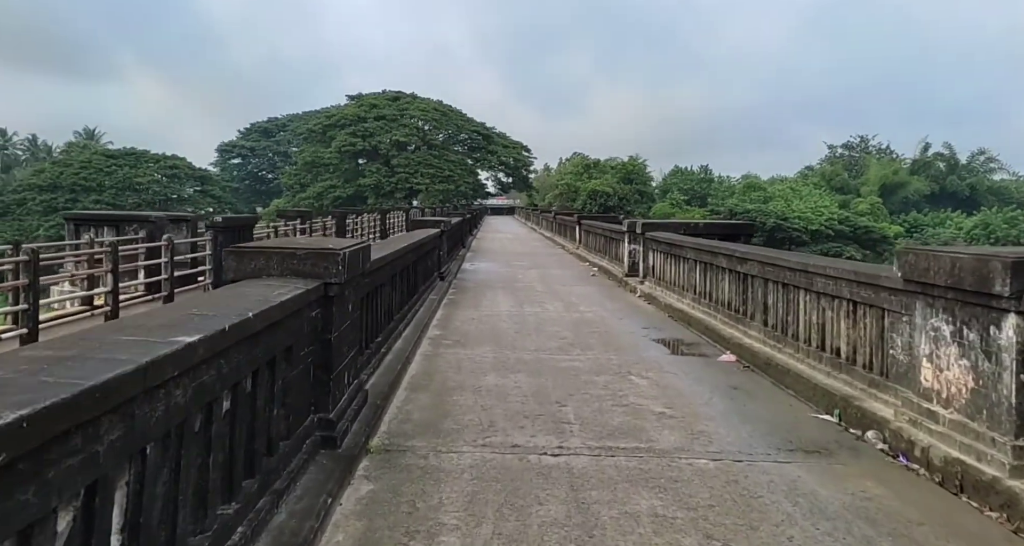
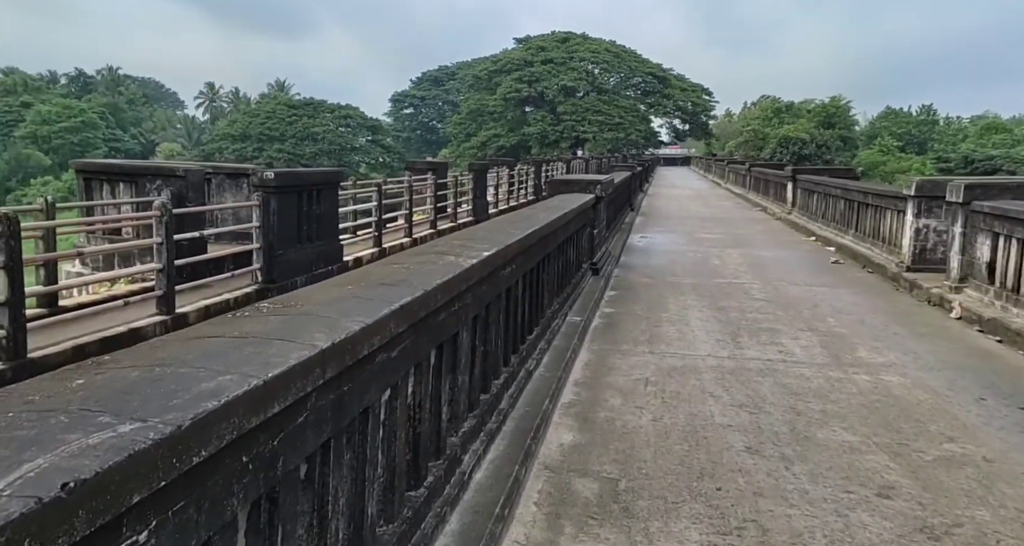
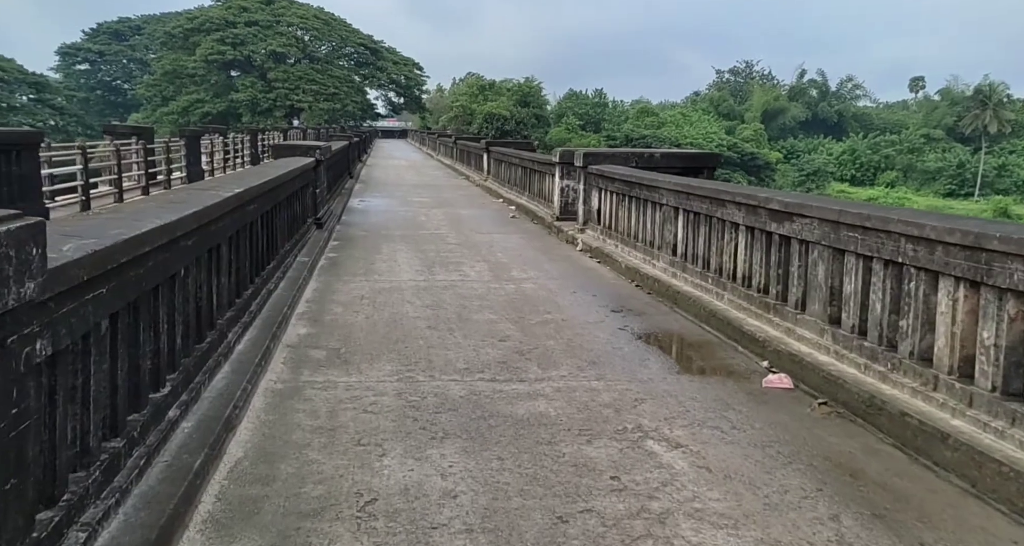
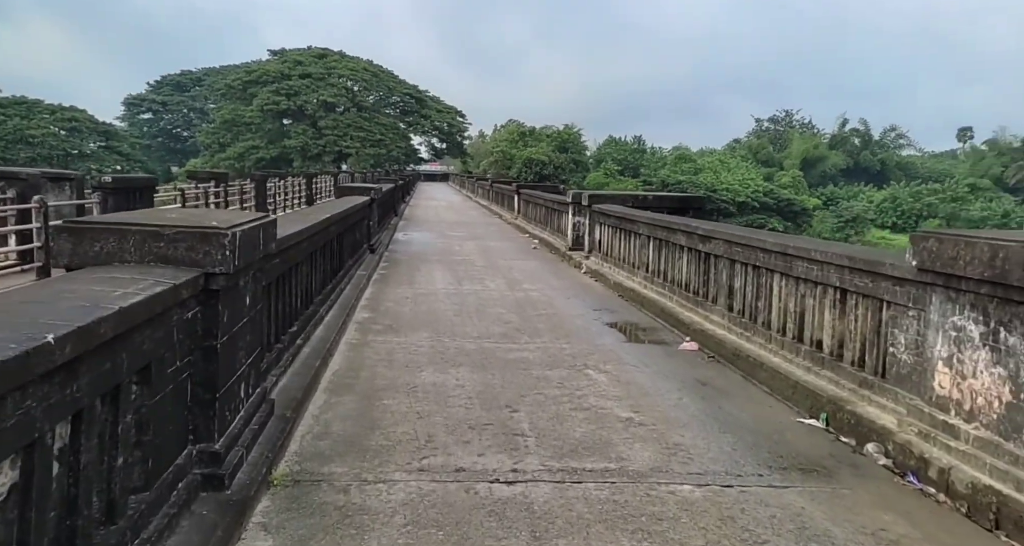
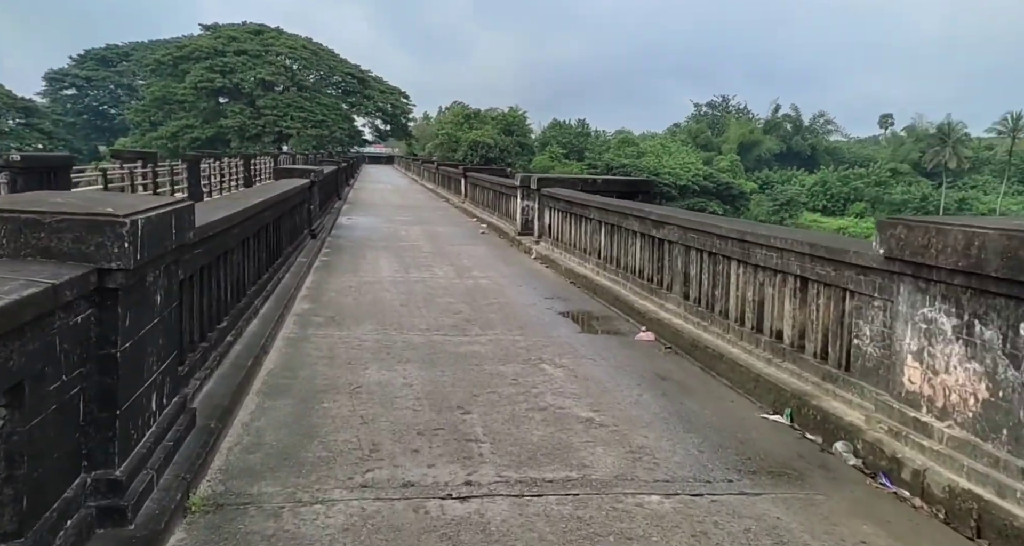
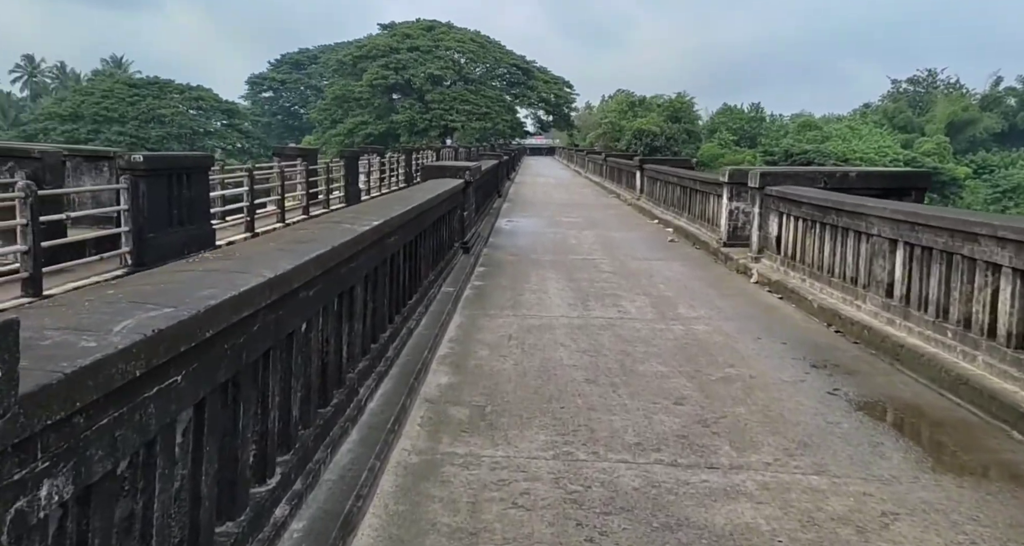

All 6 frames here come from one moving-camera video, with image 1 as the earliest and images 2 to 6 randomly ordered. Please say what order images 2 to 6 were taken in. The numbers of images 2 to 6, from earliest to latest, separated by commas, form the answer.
4, 5, 3, 6, 2
